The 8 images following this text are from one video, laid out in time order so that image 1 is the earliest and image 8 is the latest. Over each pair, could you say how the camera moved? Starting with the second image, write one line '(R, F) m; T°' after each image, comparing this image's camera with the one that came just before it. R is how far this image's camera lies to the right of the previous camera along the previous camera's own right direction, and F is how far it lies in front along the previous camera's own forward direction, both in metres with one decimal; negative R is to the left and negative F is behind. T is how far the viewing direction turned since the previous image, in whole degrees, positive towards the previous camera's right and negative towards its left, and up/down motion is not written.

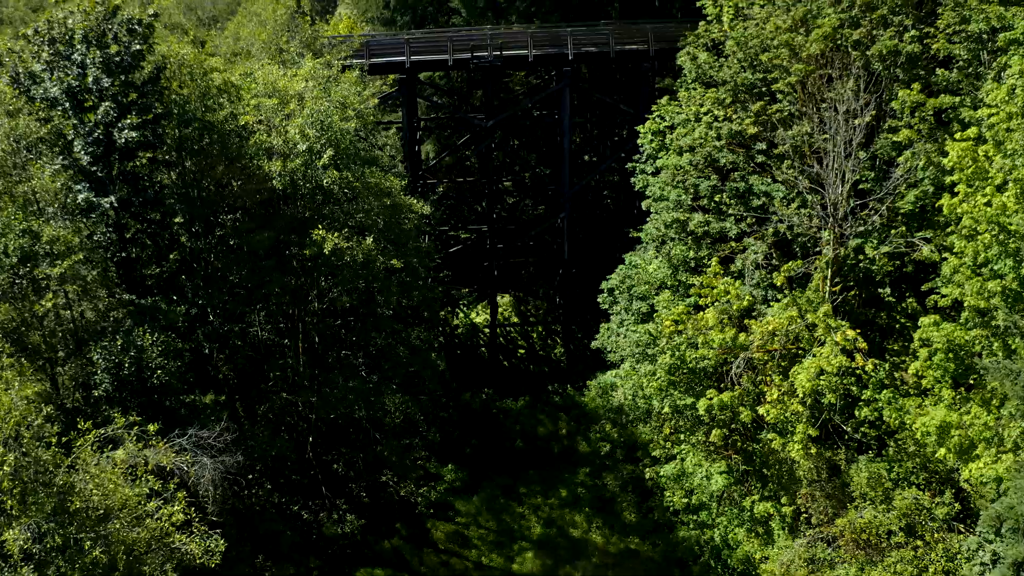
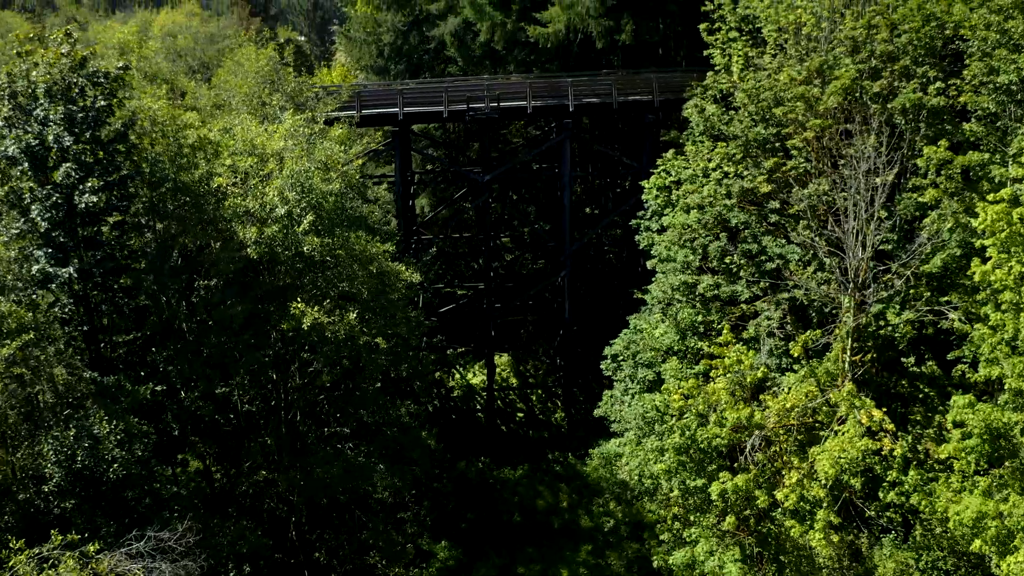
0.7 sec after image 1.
(0.0, +0.9) m; 0°
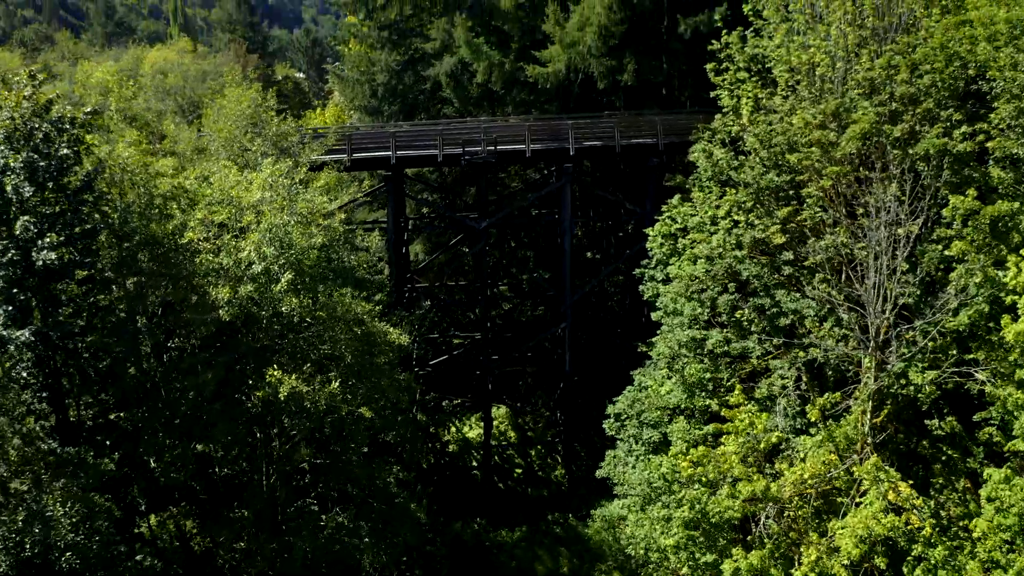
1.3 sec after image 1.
(0.0, +0.8) m; 0°
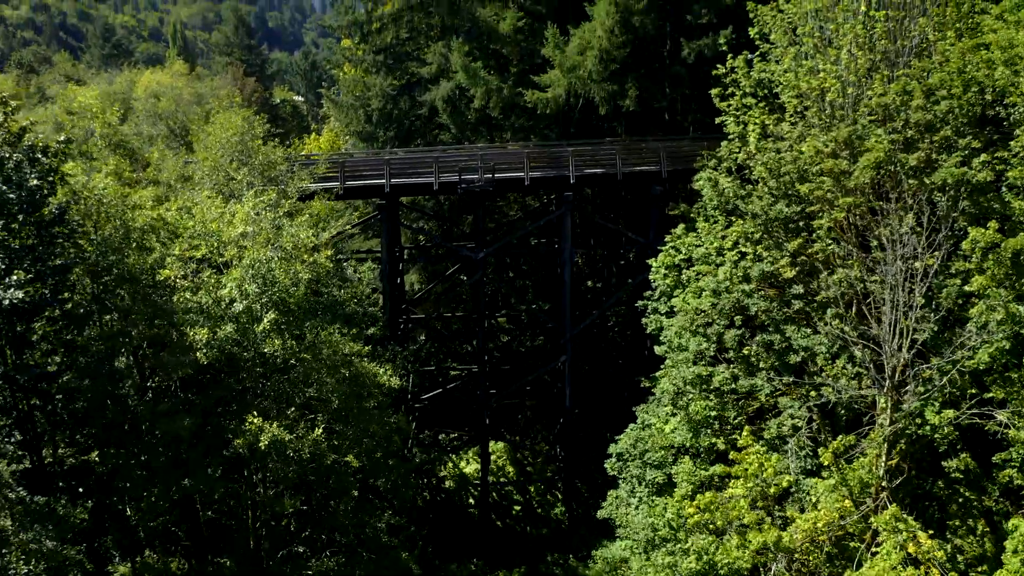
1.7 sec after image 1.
(0.0, +0.6) m; 0°
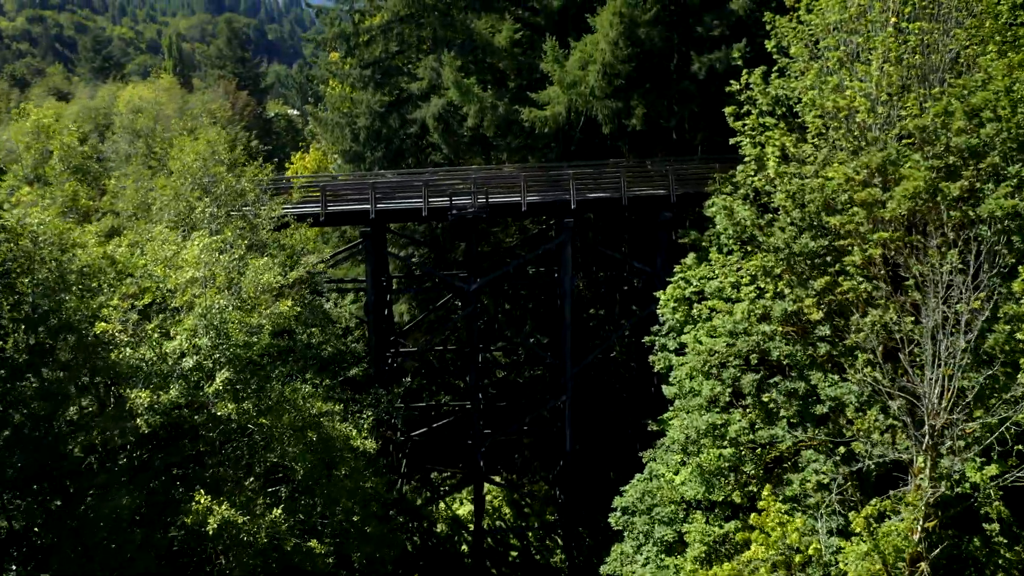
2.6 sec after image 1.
(+0.1, +1.2) m; 0°
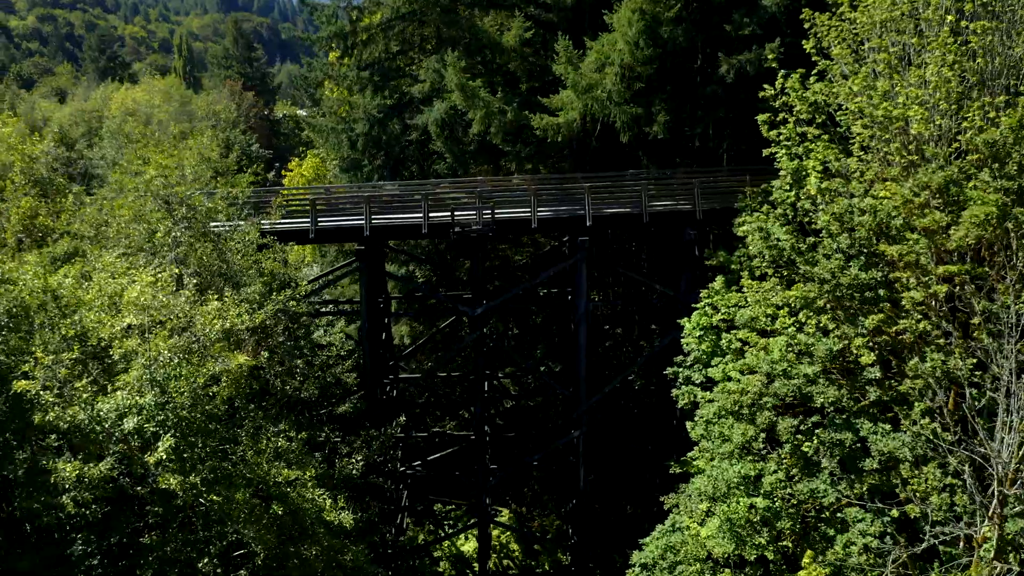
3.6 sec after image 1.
(+0.1, +1.4) m; -1°
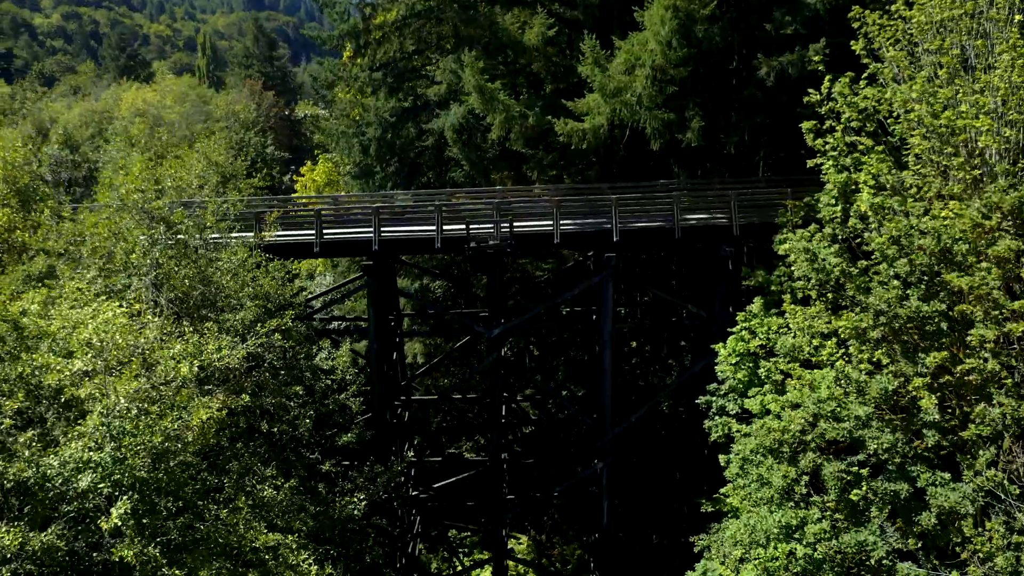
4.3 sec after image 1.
(0.0, +1.0) m; -1°
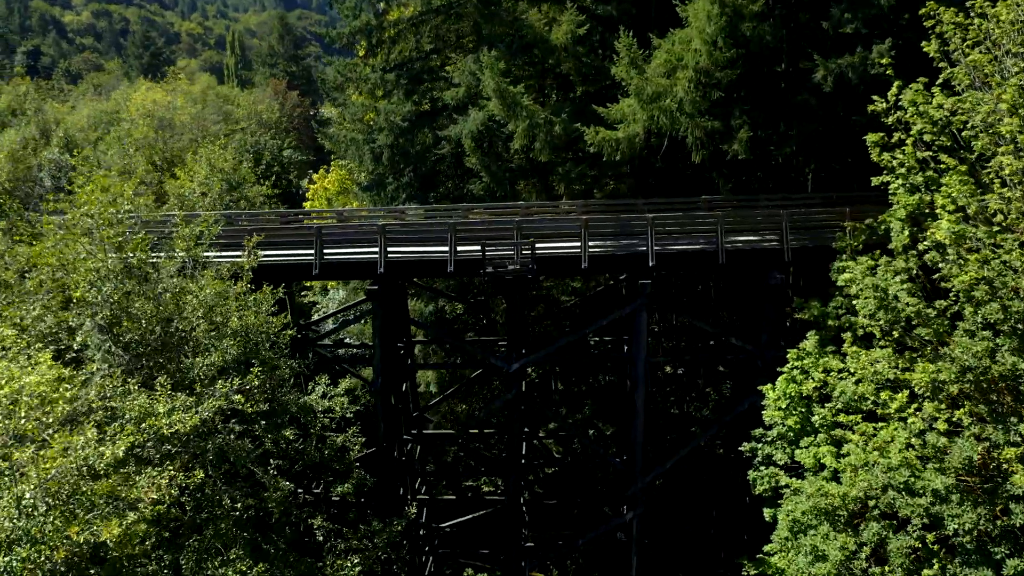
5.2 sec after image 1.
(+0.1, +1.3) m; -1°
